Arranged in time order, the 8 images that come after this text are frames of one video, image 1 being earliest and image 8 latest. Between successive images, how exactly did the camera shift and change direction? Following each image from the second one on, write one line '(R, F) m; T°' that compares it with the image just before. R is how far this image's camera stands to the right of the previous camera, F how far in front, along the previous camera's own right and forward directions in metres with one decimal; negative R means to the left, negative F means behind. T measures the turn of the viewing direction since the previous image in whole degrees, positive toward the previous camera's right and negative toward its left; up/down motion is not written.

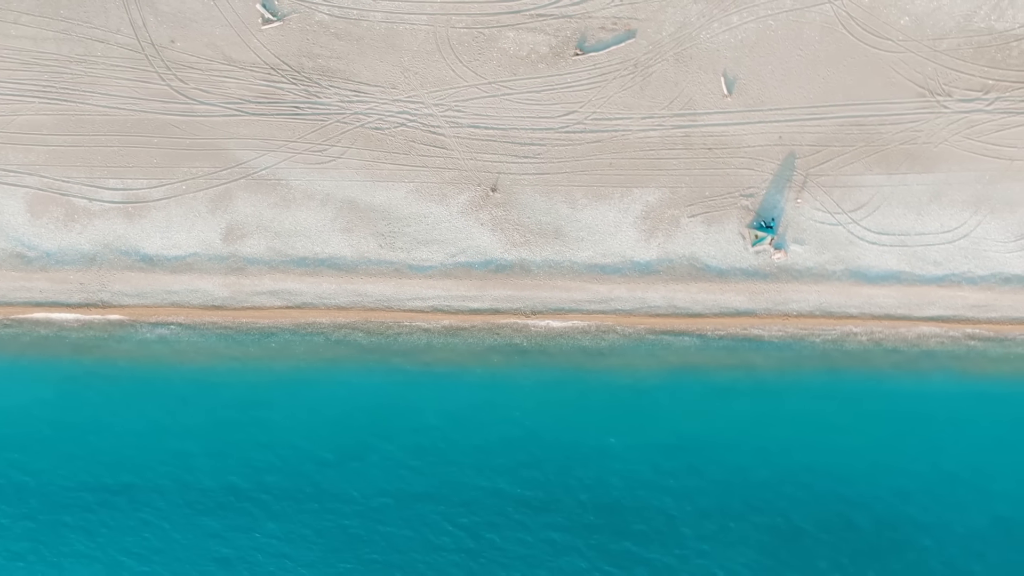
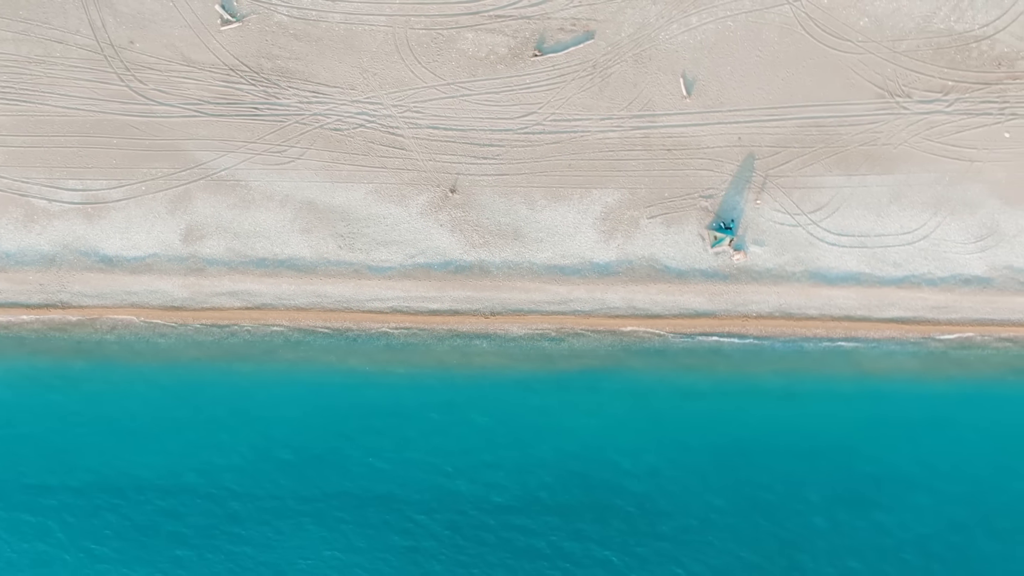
(+0.6, 0.0) m; 0°
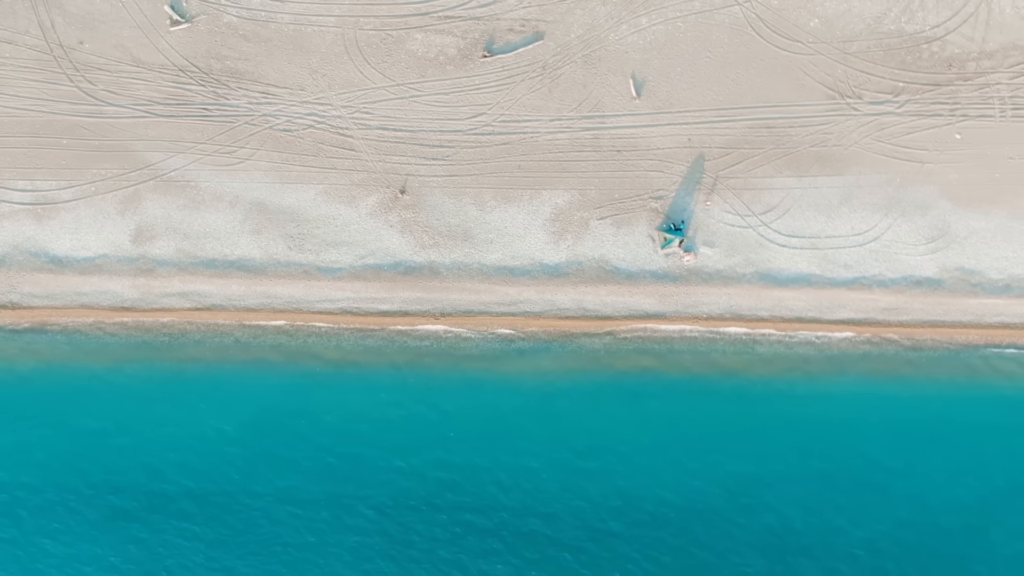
(+0.7, 0.0) m; 0°
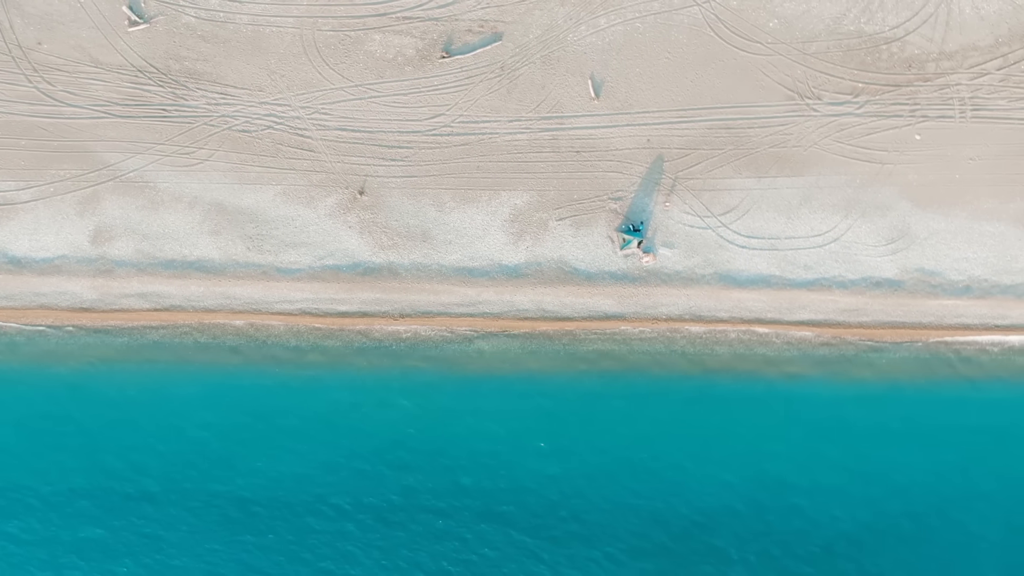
(+0.6, 0.0) m; 0°
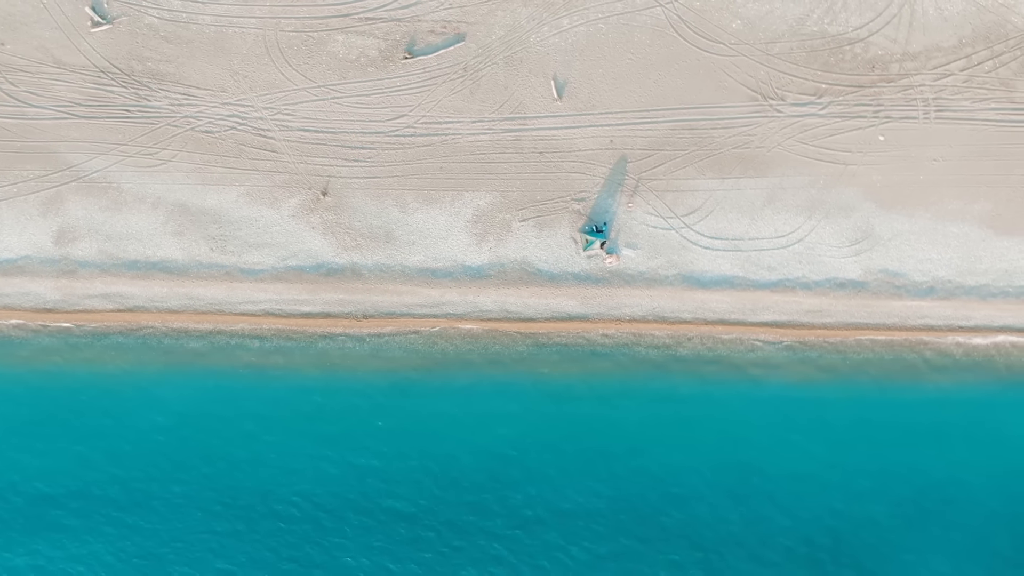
(+0.5, 0.0) m; 0°
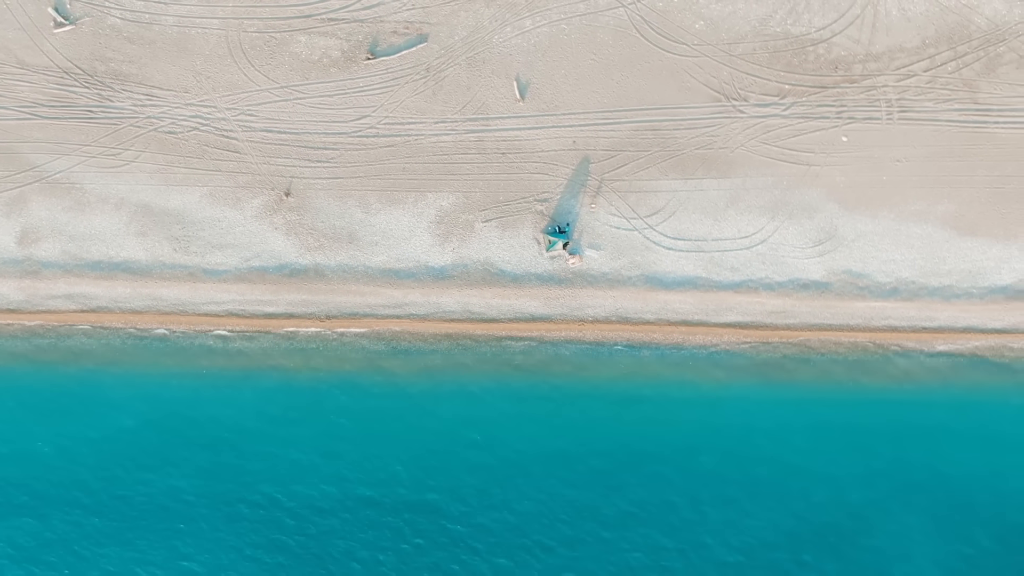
(+0.5, 0.0) m; 0°
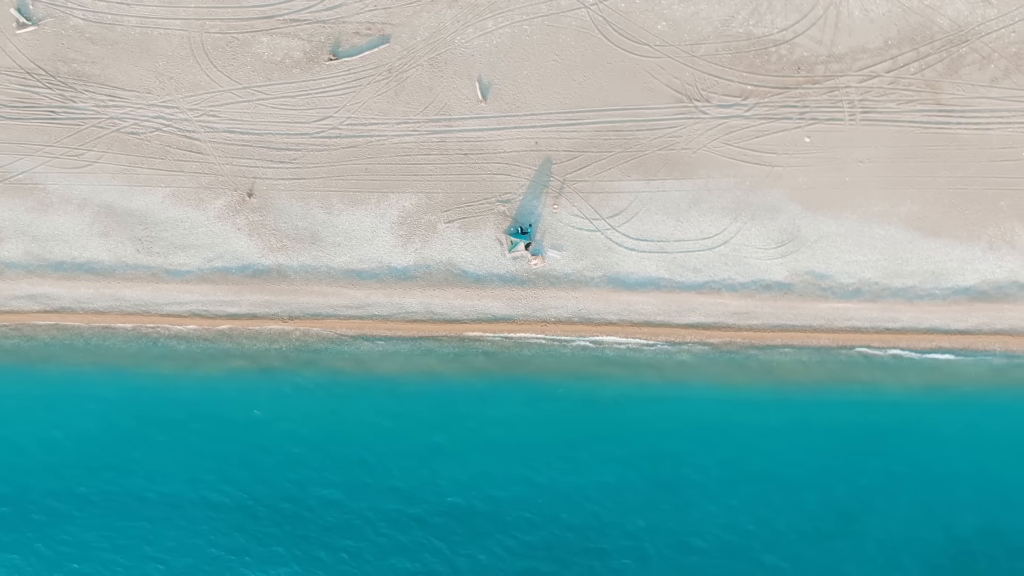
(+0.6, 0.0) m; 0°
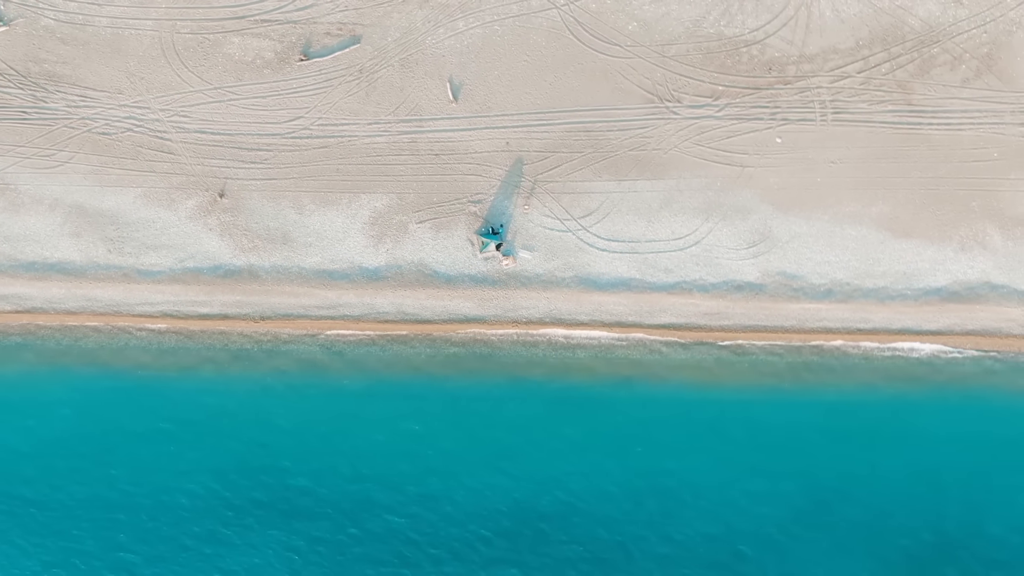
(+0.4, 0.0) m; 0°
